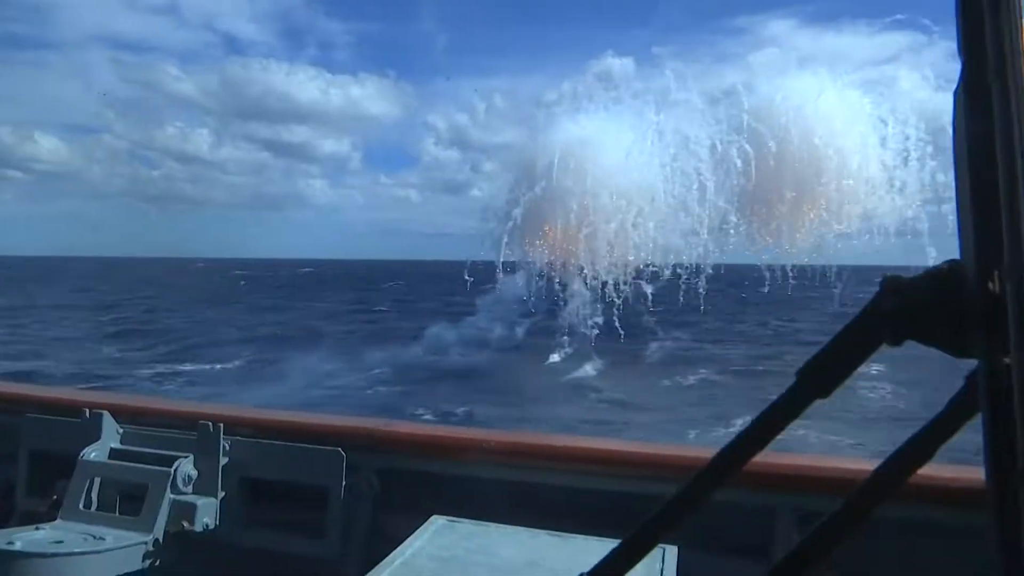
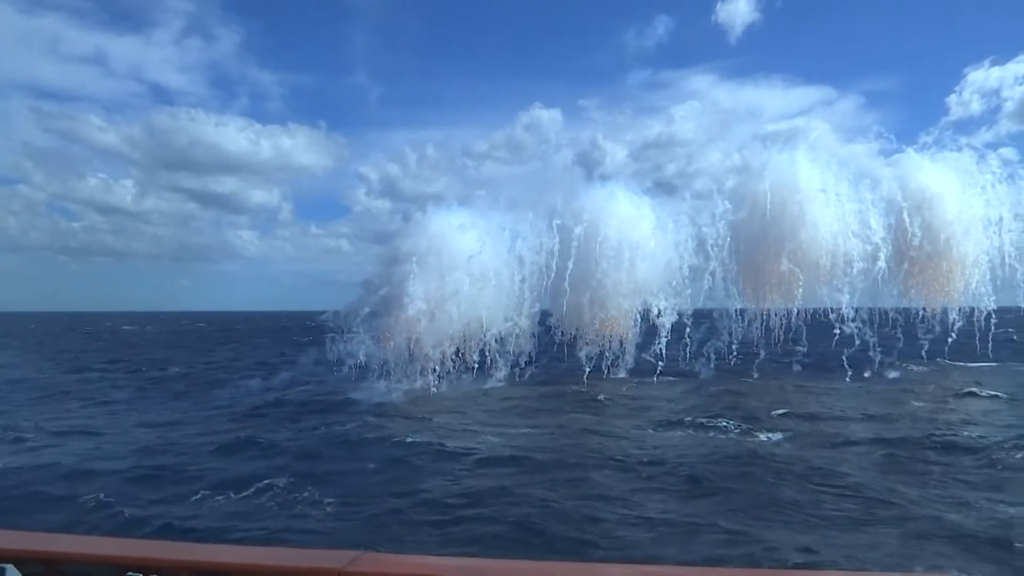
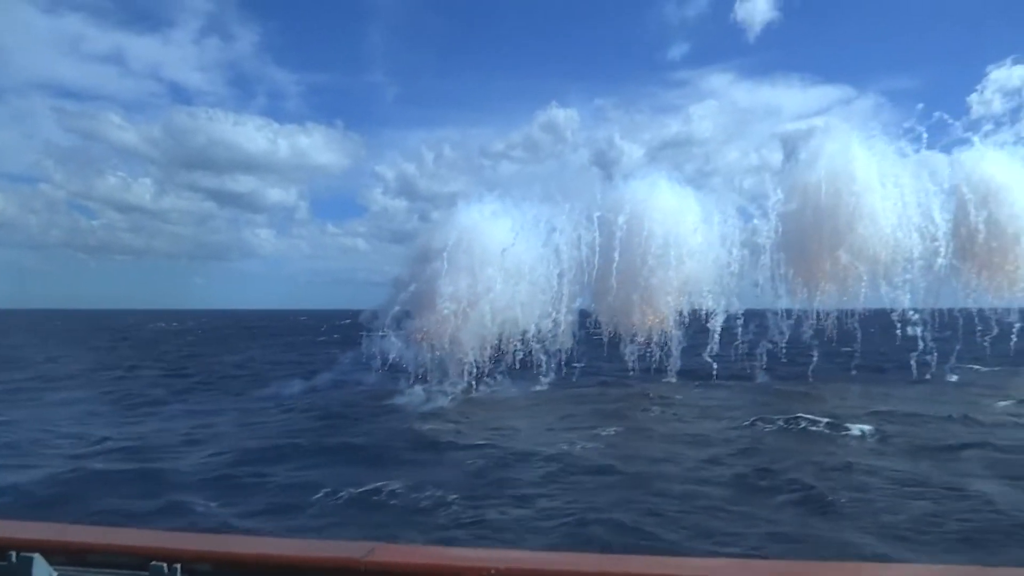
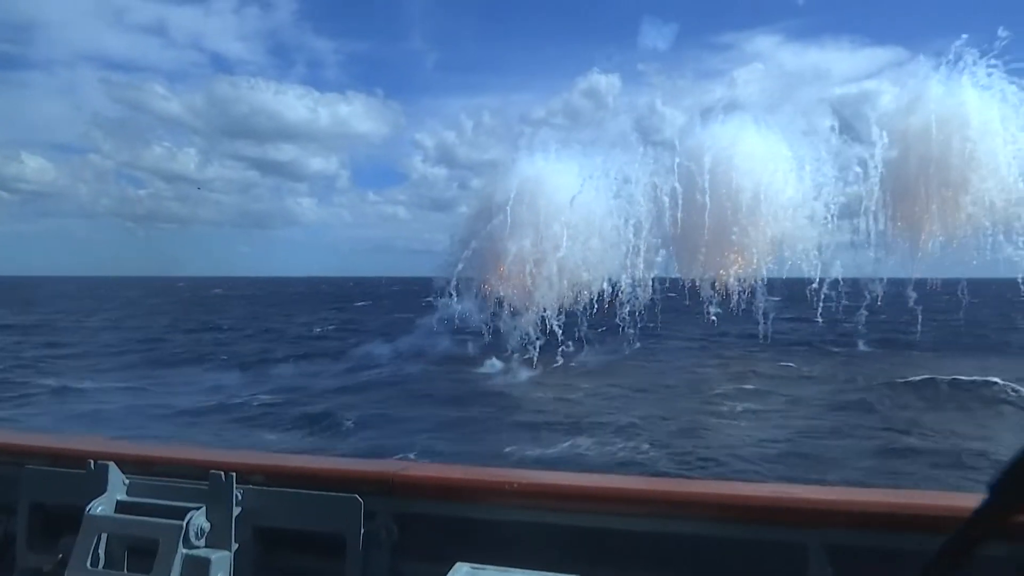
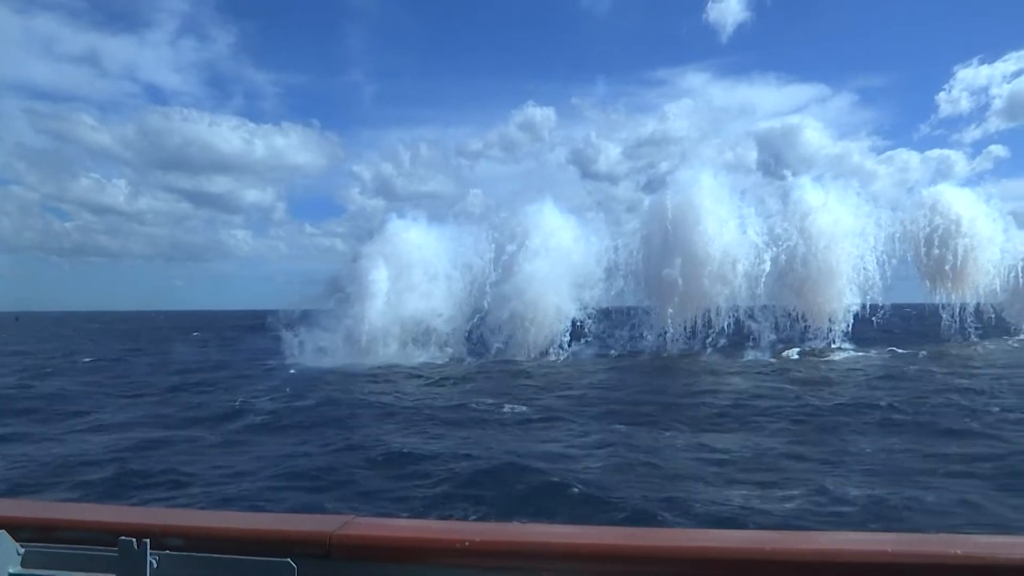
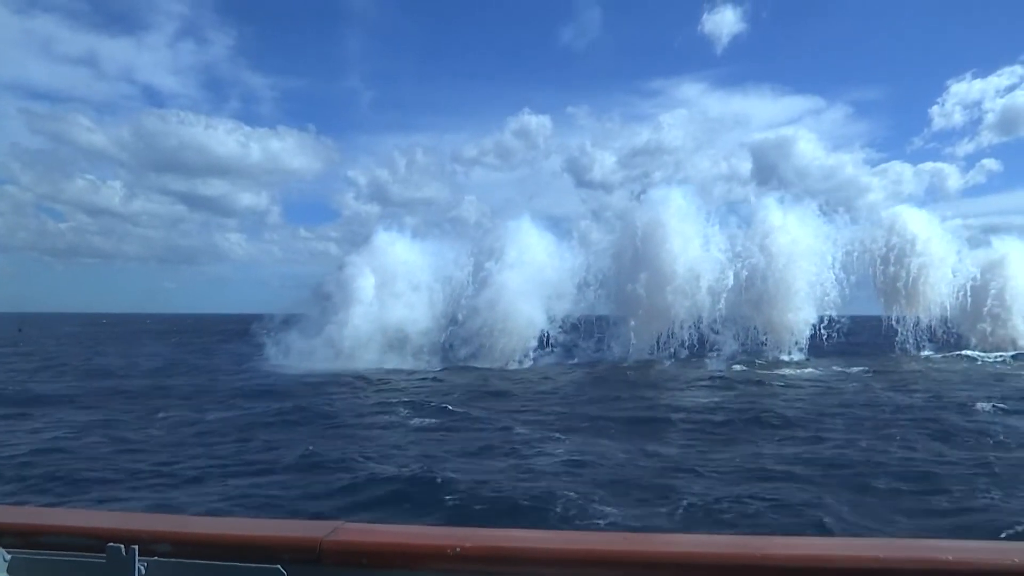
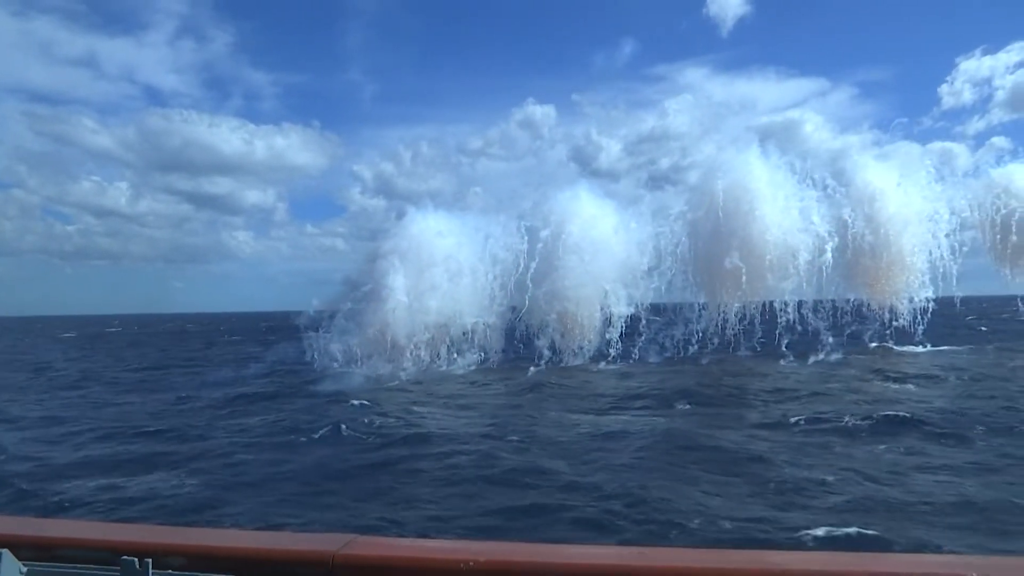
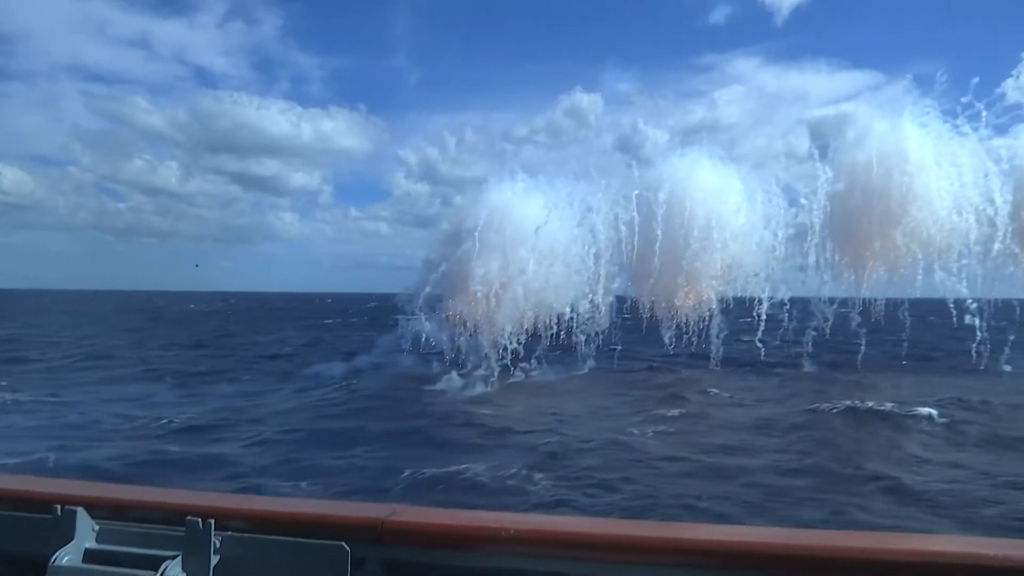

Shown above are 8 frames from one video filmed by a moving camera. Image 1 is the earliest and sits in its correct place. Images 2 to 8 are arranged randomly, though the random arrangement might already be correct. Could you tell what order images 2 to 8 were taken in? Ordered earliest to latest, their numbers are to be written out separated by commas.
4, 8, 3, 2, 7, 5, 6
